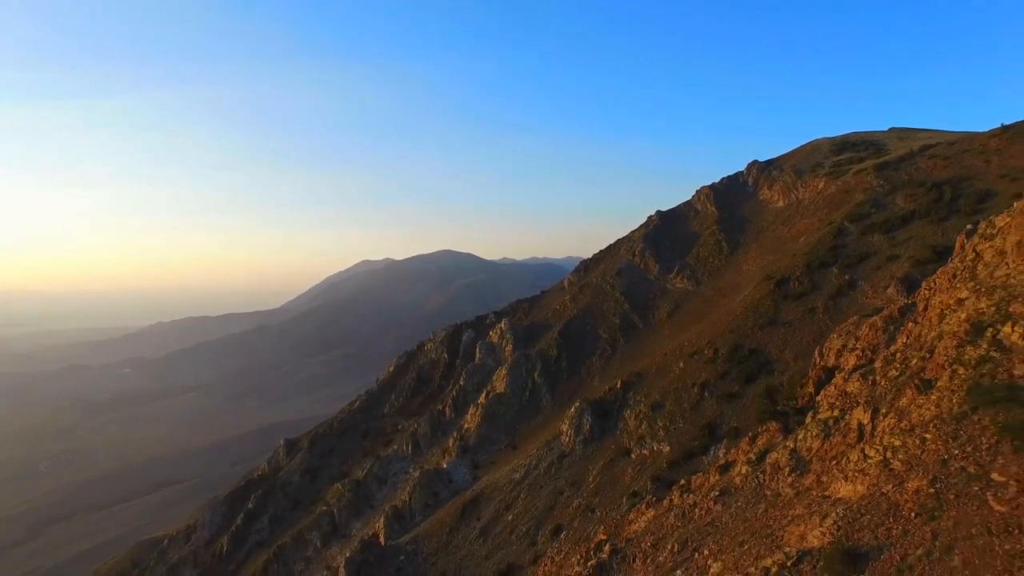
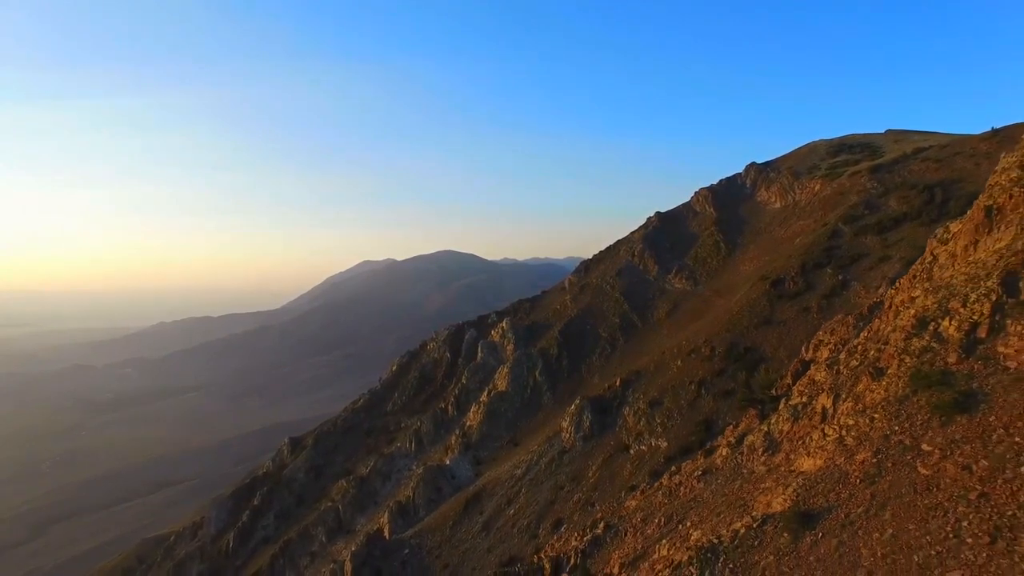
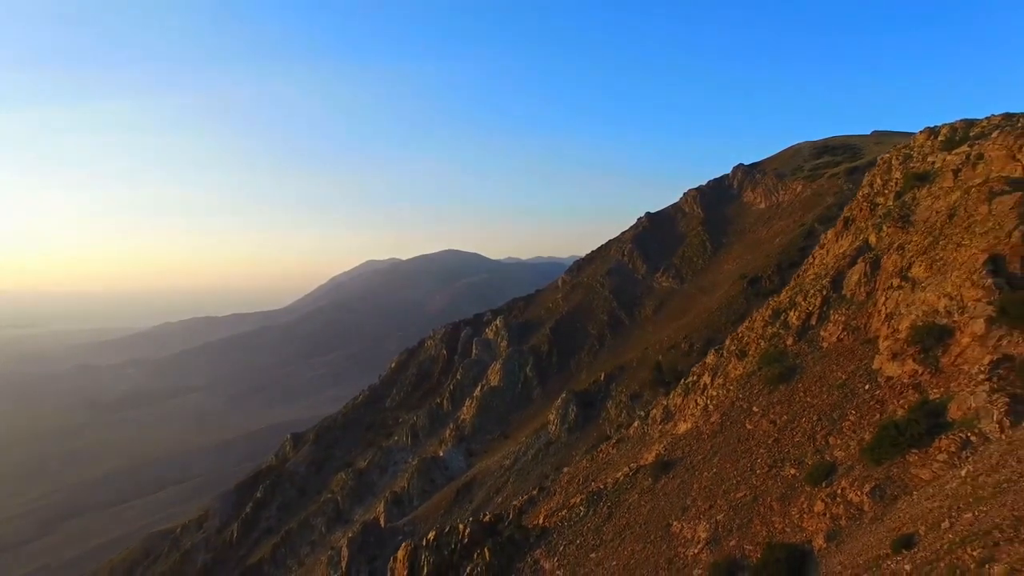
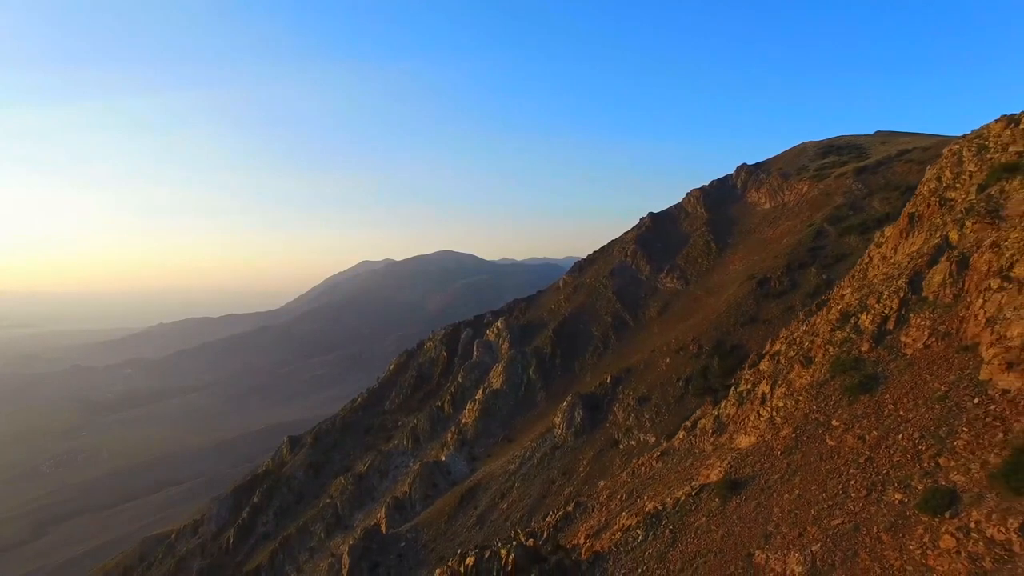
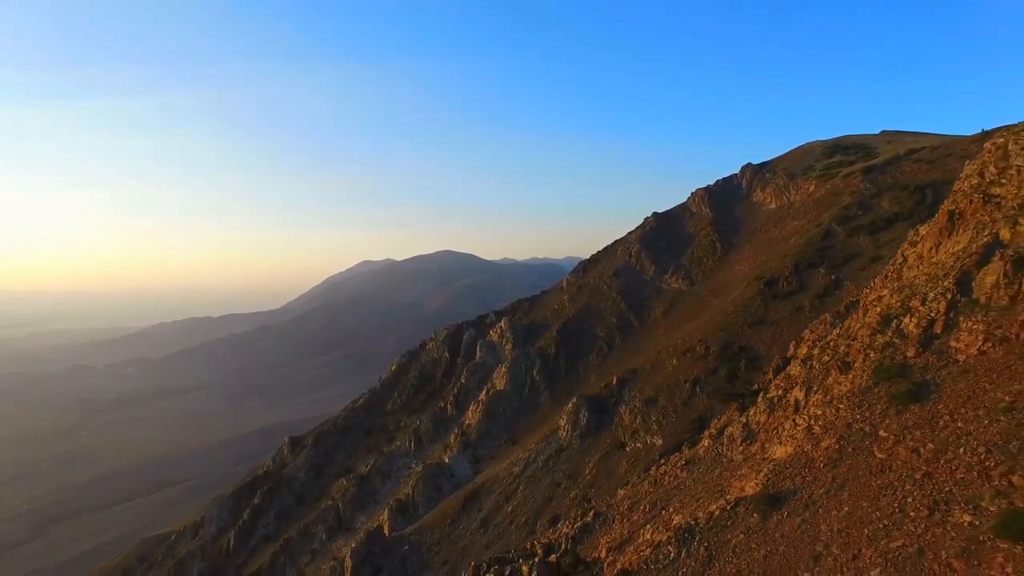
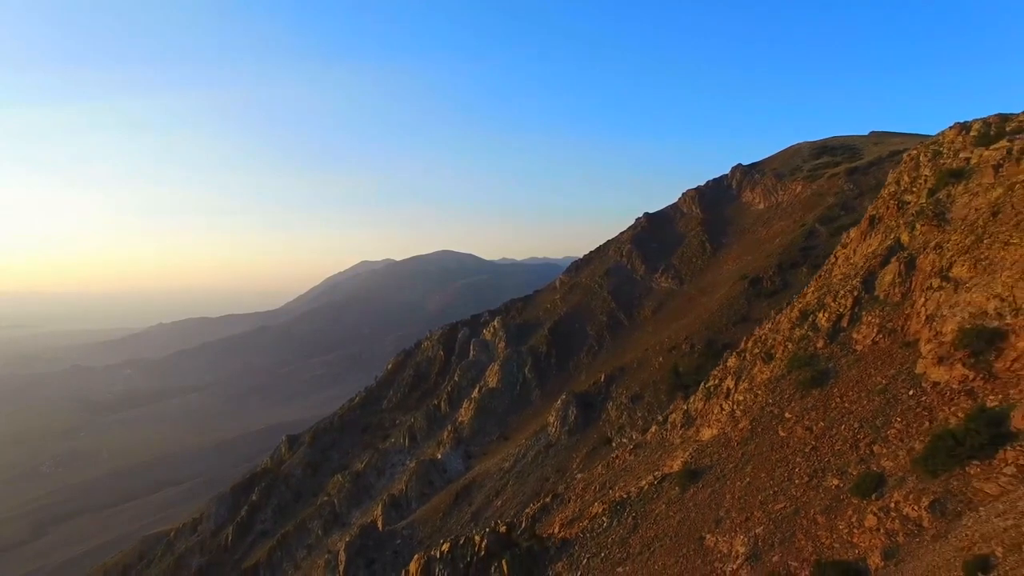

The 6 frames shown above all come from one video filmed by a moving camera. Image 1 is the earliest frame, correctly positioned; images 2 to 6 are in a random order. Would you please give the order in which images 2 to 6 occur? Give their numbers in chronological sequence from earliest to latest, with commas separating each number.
2, 5, 4, 6, 3
